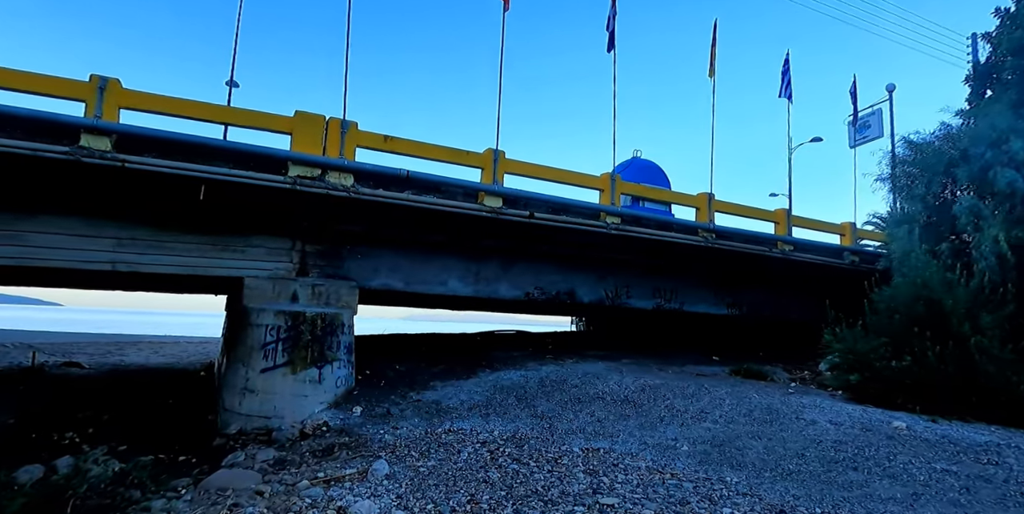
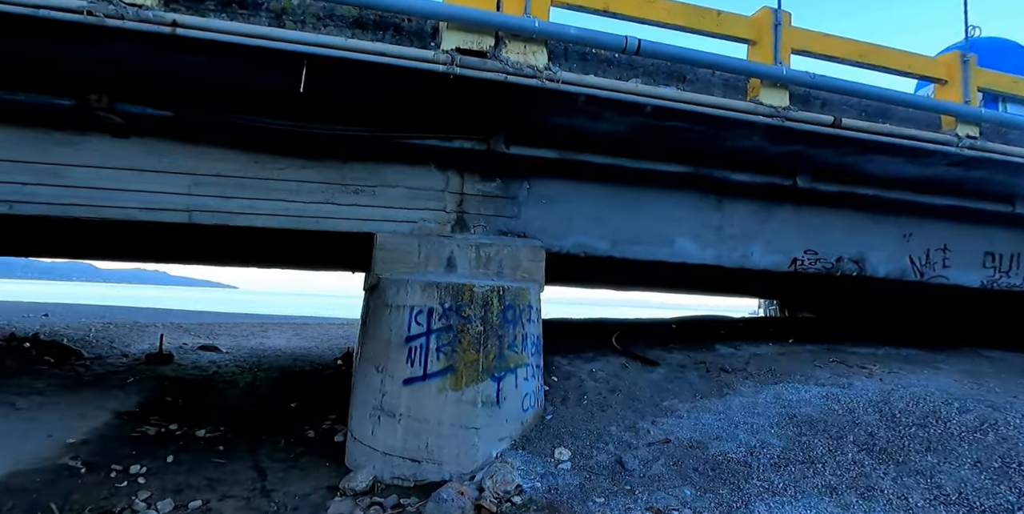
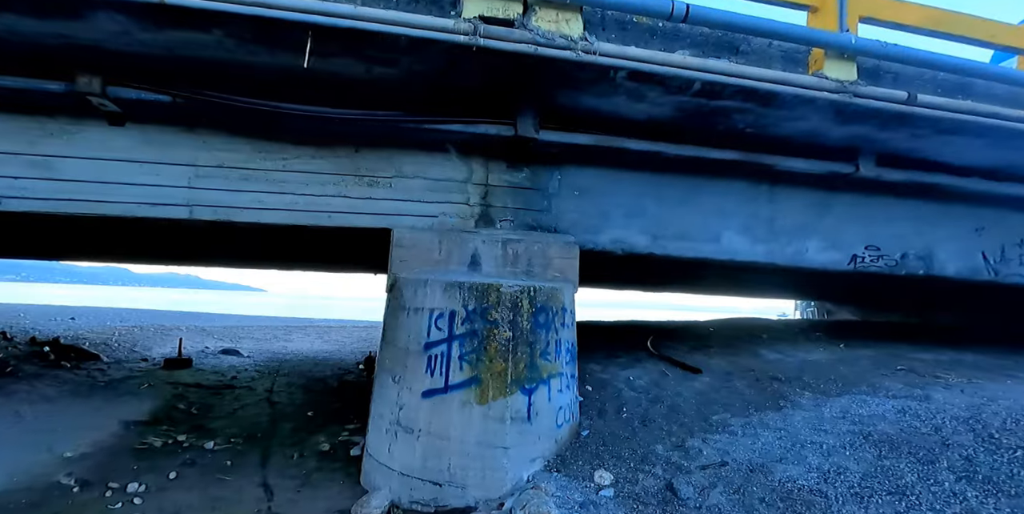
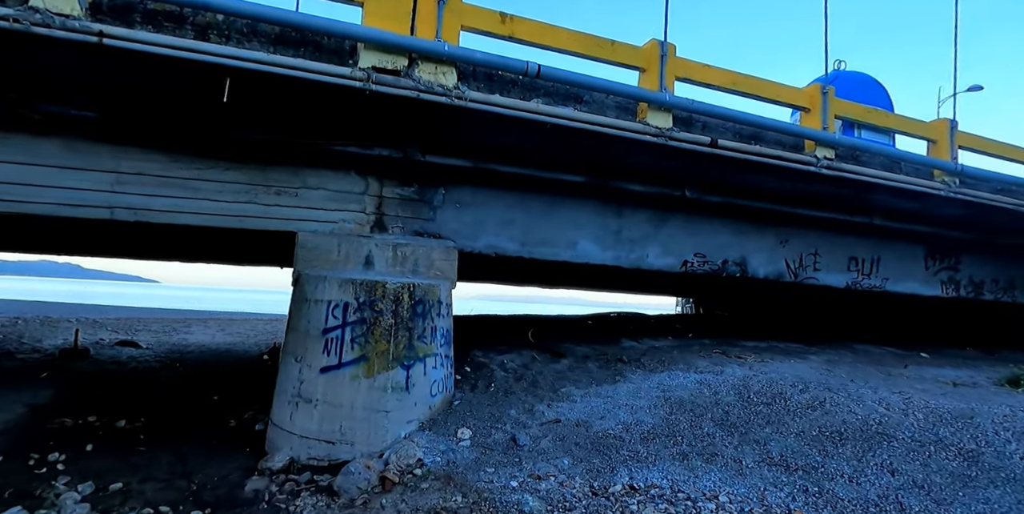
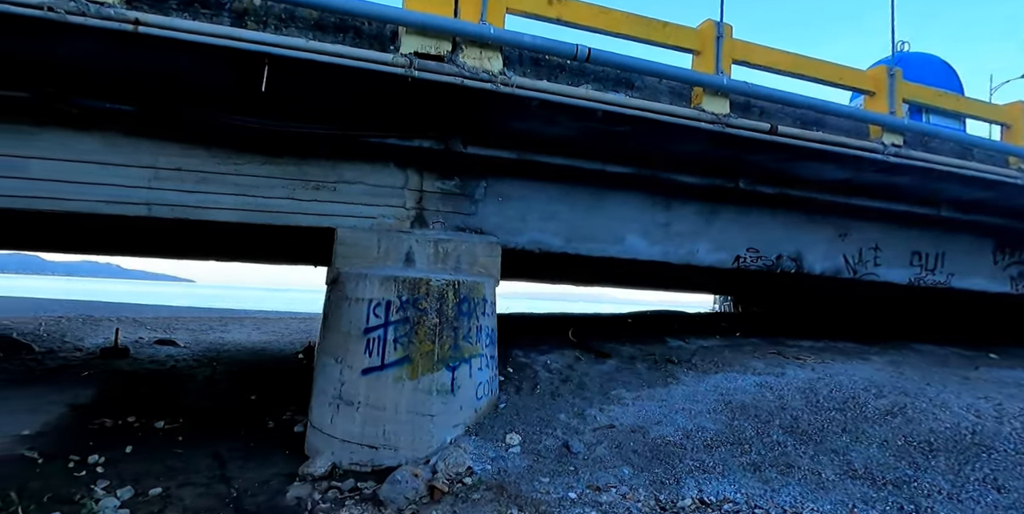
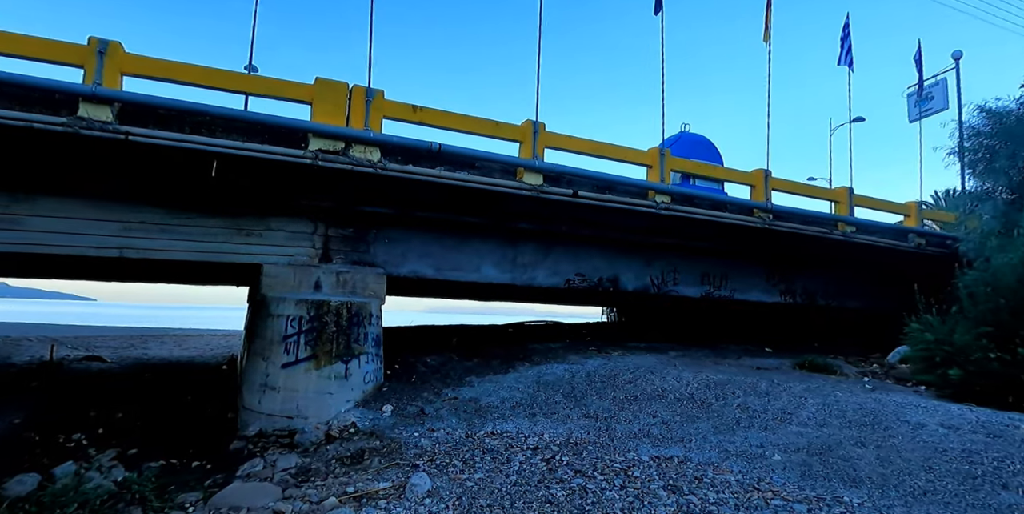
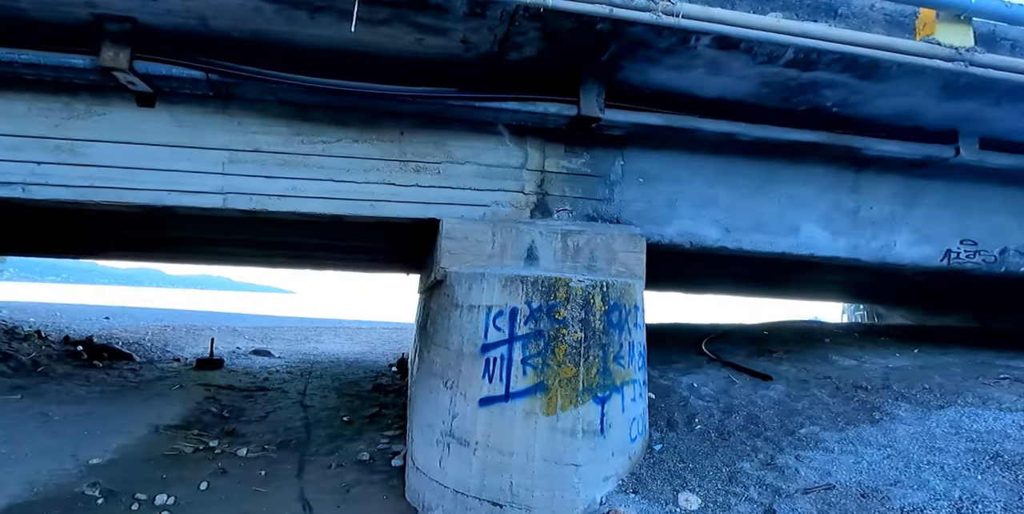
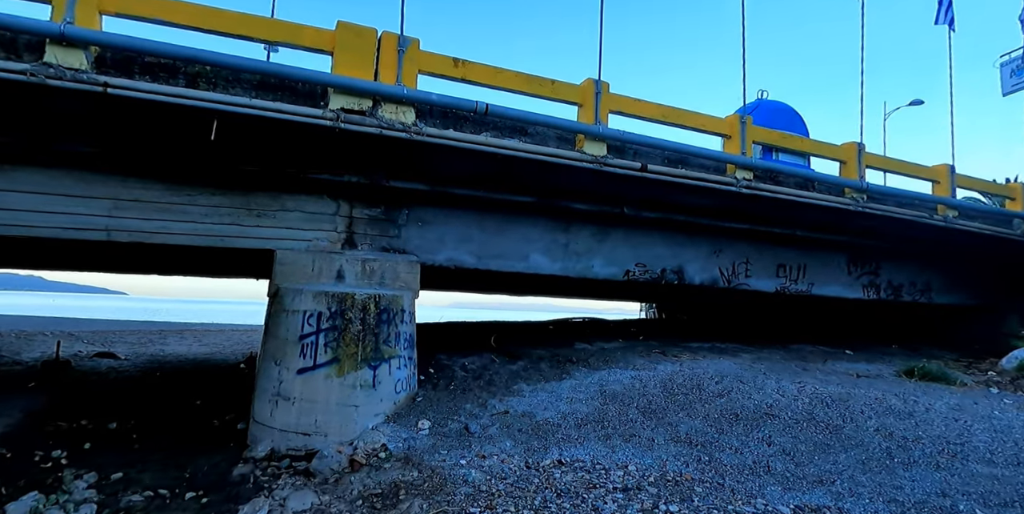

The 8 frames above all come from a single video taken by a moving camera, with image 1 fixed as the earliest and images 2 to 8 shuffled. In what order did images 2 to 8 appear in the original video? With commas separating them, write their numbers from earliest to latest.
6, 8, 4, 5, 2, 3, 7
